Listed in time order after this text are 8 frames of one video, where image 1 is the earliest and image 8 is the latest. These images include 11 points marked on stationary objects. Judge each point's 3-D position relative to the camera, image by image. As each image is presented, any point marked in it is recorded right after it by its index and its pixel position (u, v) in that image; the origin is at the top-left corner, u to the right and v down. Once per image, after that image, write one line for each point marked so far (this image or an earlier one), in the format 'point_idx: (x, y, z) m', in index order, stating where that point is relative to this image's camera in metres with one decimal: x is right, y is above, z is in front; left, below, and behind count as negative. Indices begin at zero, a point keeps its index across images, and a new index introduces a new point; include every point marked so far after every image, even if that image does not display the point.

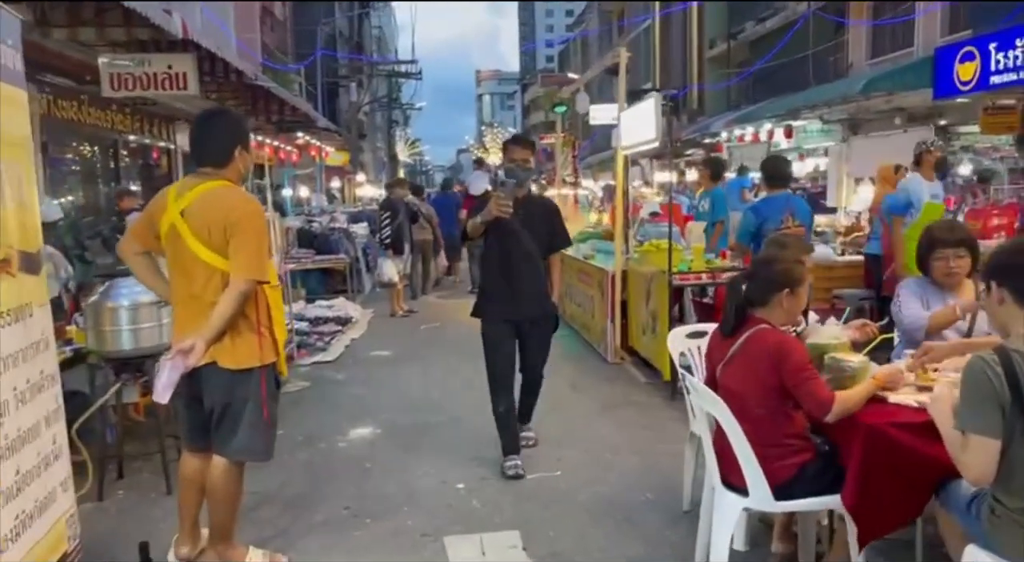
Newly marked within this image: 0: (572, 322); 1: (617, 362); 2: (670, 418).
0: (+0.6, -0.4, +8.8) m
1: (+0.9, -0.7, +7.1) m
2: (+1.0, -0.9, +5.4) m
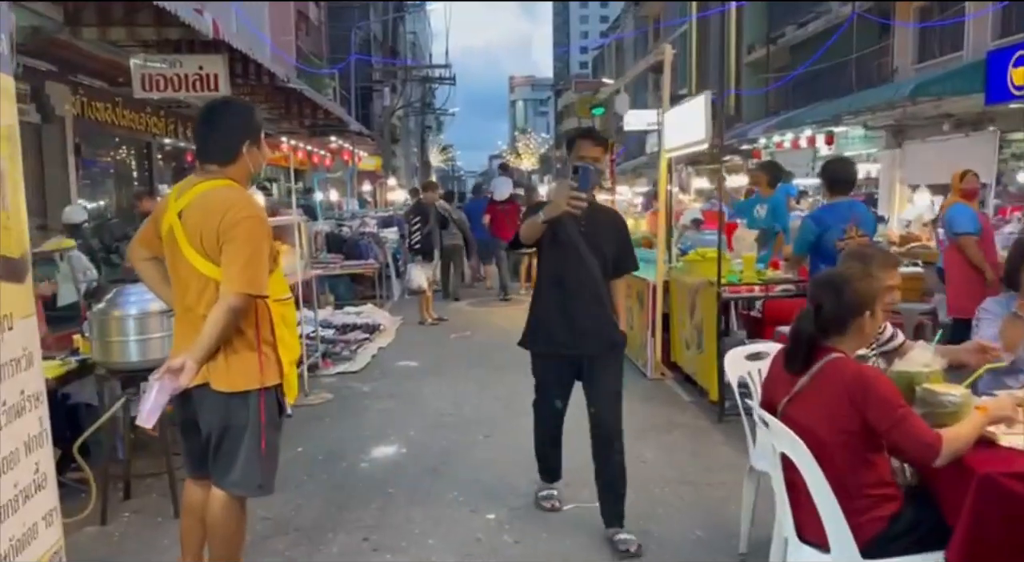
0: (+1.0, -0.5, +8.4) m
1: (+1.1, -0.8, +6.6) m
2: (+1.2, -1.0, +5.0) m
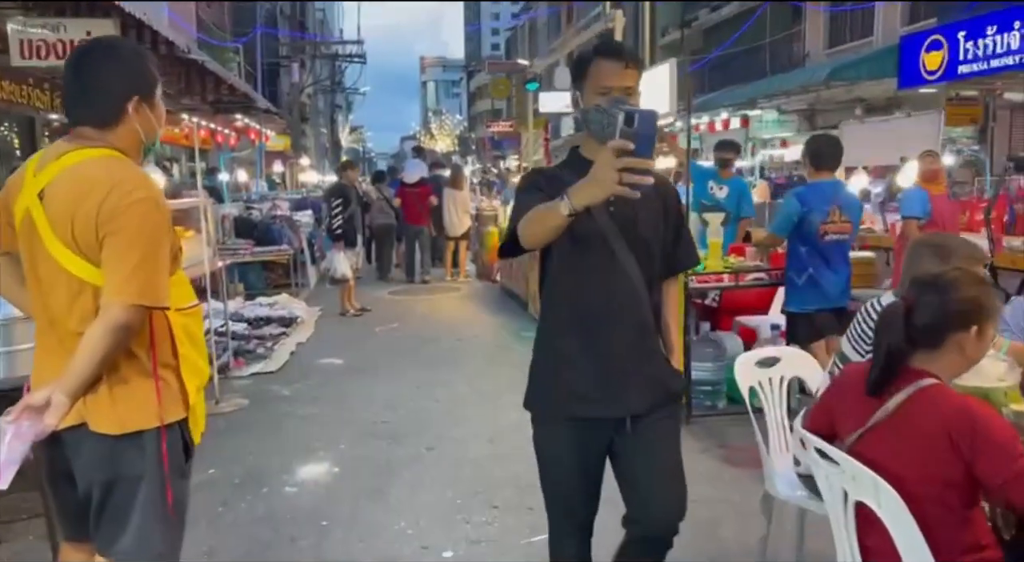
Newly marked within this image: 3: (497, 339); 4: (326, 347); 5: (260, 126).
0: (+0.4, -0.4, +7.9) m
1: (+0.7, -0.7, +6.1) m
2: (+0.9, -0.9, +4.5) m
3: (-0.1, -0.5, +7.8) m
4: (-1.7, -0.6, +7.7) m
5: (-4.7, +2.9, +15.7) m
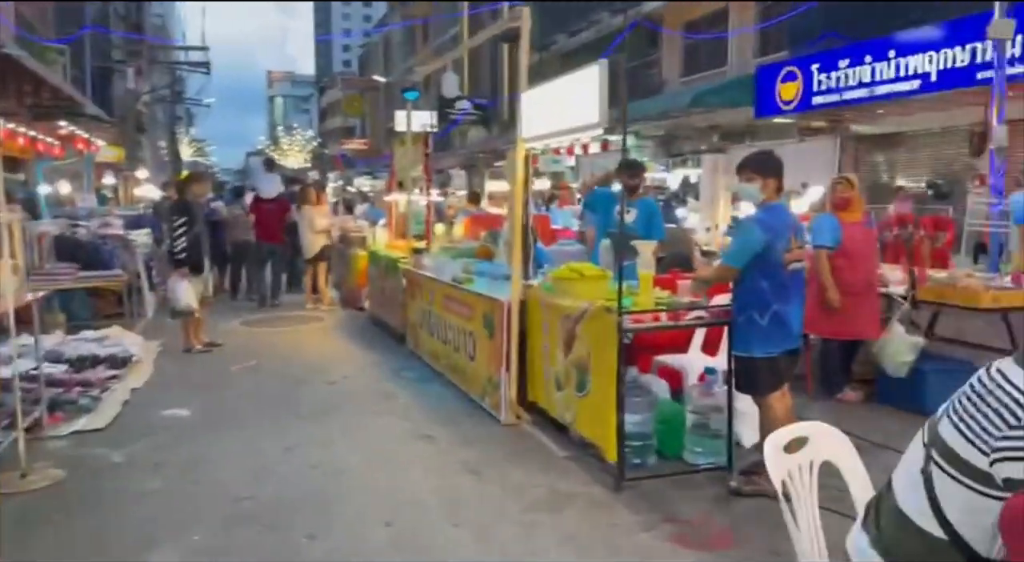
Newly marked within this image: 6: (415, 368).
0: (-0.6, -0.7, +7.0) m
1: (0.0, -0.9, +5.3) m
2: (+0.5, -1.1, +3.7) m
3: (-1.1, -0.8, +6.8) m
4: (-2.6, -0.9, +6.5) m
5: (-7.0, +2.5, +13.9) m
6: (-0.8, -0.8, +7.1) m
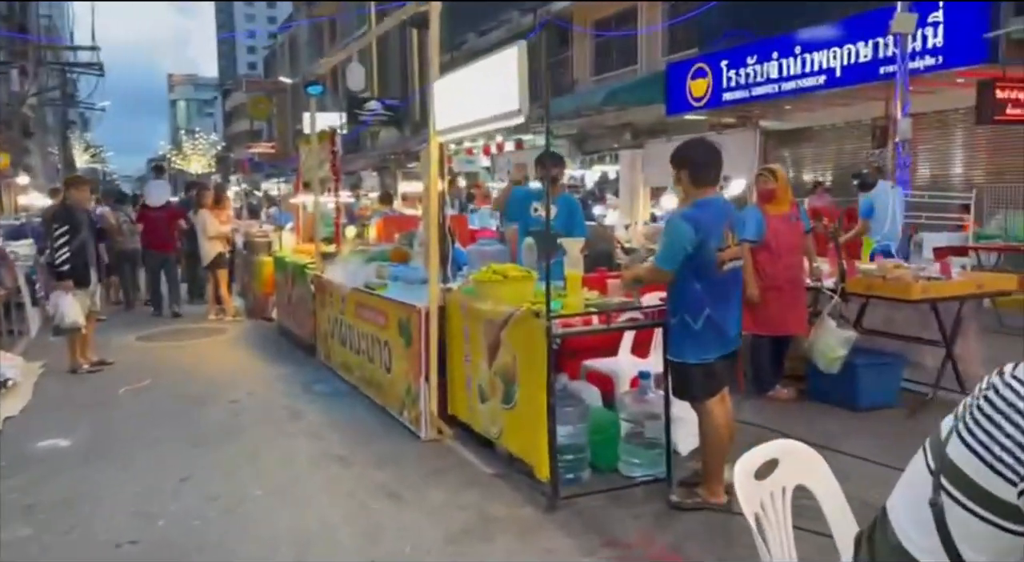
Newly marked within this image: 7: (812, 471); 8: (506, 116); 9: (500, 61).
0: (-1.3, -0.7, +6.5) m
1: (-0.5, -0.9, +4.9) m
2: (+0.2, -1.1, +3.4) m
3: (-1.7, -0.9, +6.3) m
4: (-3.2, -1.0, +5.8) m
5: (-8.4, +2.2, +12.8) m
6: (-1.5, -0.8, +6.6) m
7: (+0.7, -0.4, +2.0) m
8: (0.0, +0.8, +3.9) m
9: (-0.1, +1.0, +4.0) m
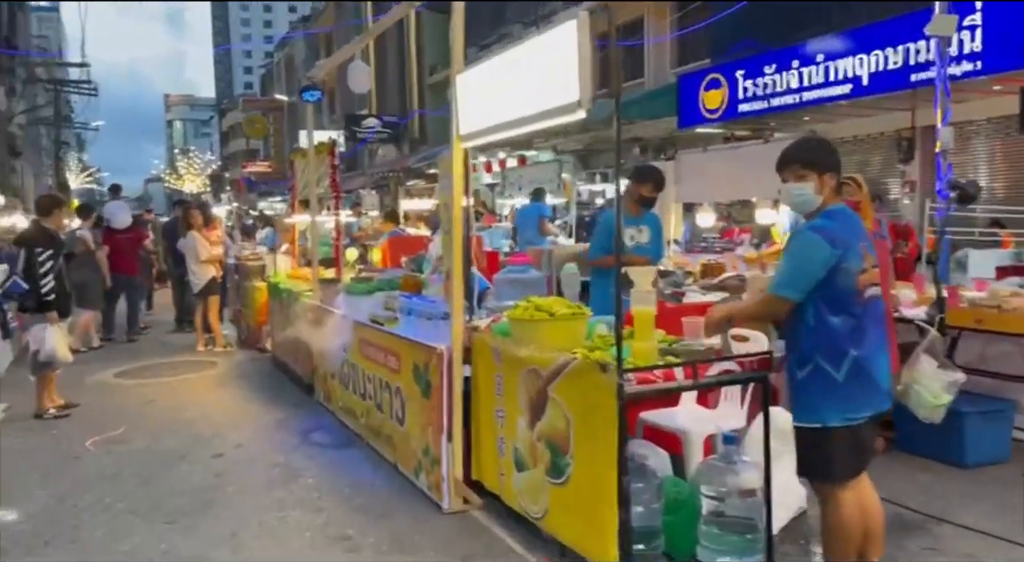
0: (-1.1, -0.9, +5.6) m
1: (-0.3, -1.1, +4.0) m
2: (+0.4, -1.2, +2.5) m
3: (-1.5, -1.1, +5.4) m
4: (-3.0, -1.2, +4.9) m
5: (-8.2, +1.8, +11.9) m
6: (-1.3, -1.0, +5.7) m
7: (+0.9, -0.6, +1.1) m
8: (+0.2, +0.6, +3.0) m
9: (+0.1, +0.9, +3.1) m
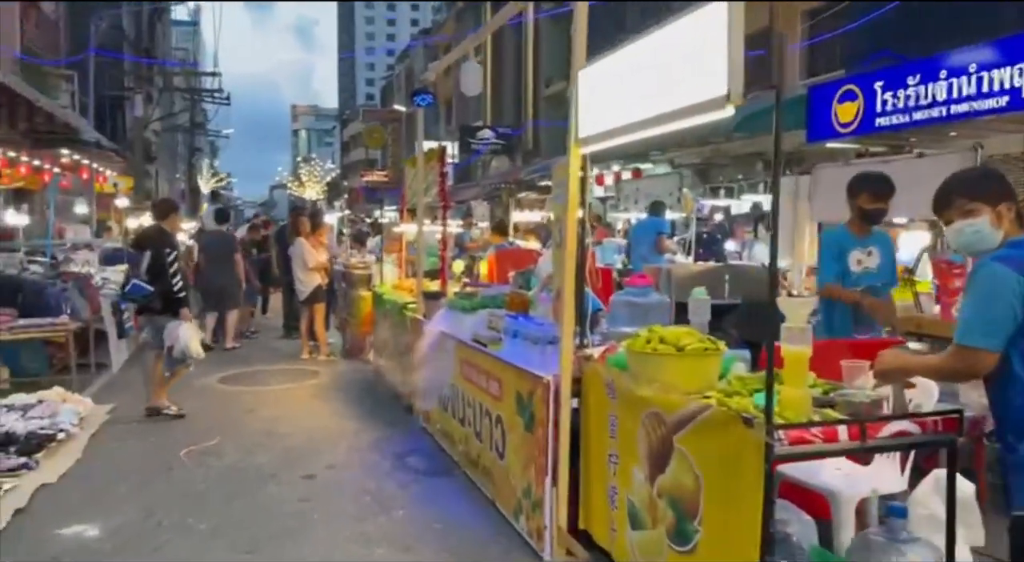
0: (-0.4, -1.0, +5.3) m
1: (+0.2, -1.2, +3.6) m
2: (+0.7, -1.3, +1.9) m
3: (-0.9, -1.2, +5.0) m
4: (-2.4, -1.2, +4.8) m
5: (-6.6, +1.9, +12.4) m
6: (-0.6, -1.1, +5.3) m
7: (+1.0, -0.6, +0.5) m
8: (+0.6, +0.5, +2.5) m
9: (+0.6, +0.8, +2.6) m
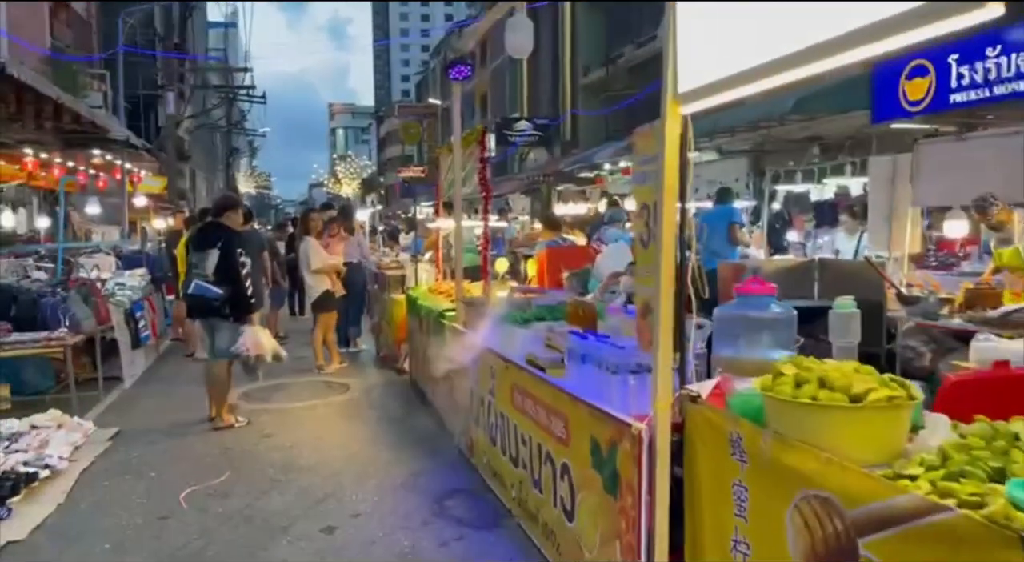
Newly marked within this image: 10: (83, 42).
0: (-0.1, -1.1, +4.3) m
1: (+0.5, -1.2, +2.6) m
2: (+0.9, -1.4, +0.9) m
3: (-0.5, -1.2, +4.1) m
4: (-2.1, -1.3, +3.9) m
5: (-5.9, +1.8, +11.7) m
6: (-0.3, -1.2, +4.4) m
7: (+1.1, -0.7, -0.5) m
8: (+0.7, +0.5, +1.5) m
9: (+0.7, +0.8, +1.6) m
10: (-9.2, +5.0, +17.4) m
